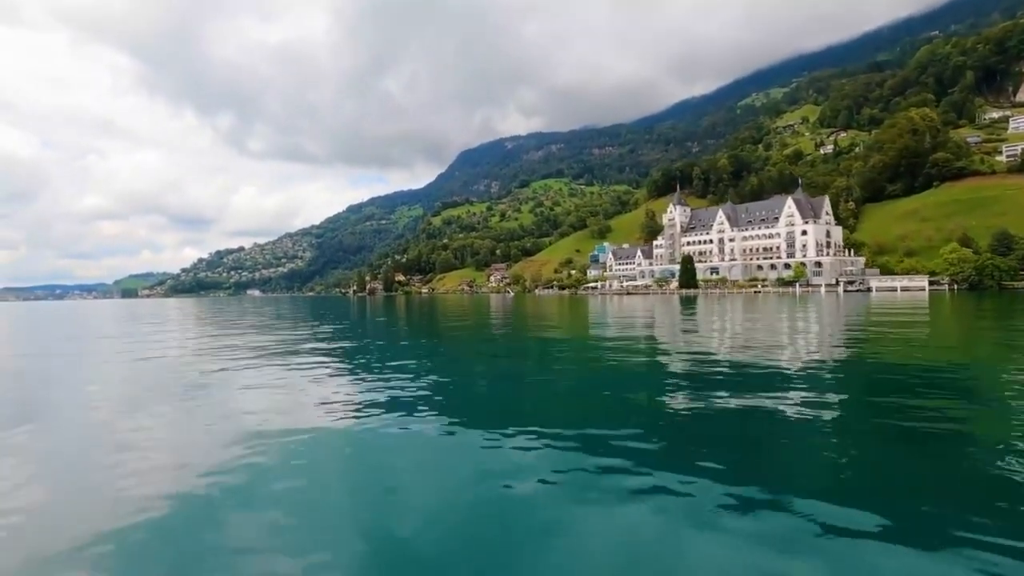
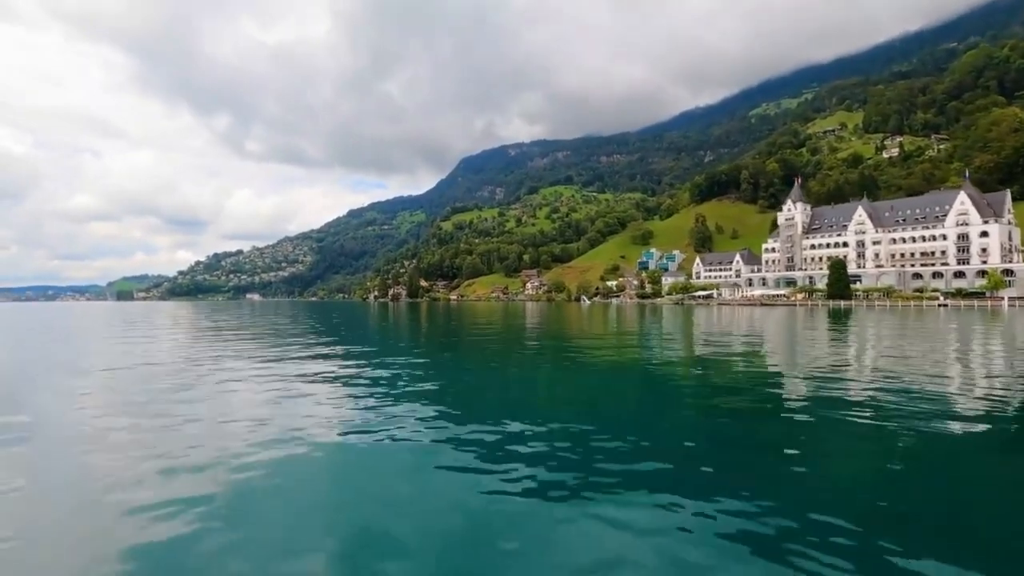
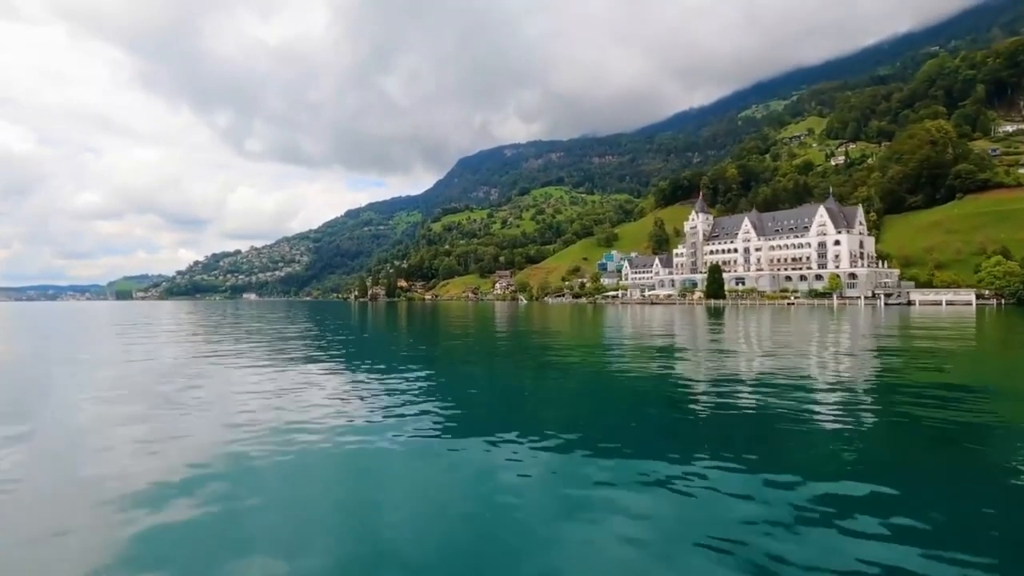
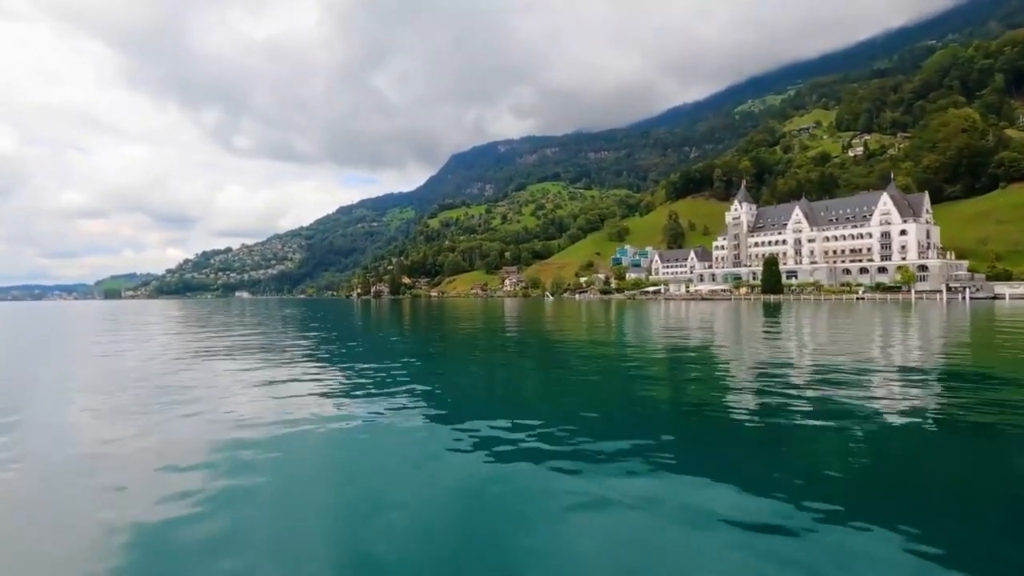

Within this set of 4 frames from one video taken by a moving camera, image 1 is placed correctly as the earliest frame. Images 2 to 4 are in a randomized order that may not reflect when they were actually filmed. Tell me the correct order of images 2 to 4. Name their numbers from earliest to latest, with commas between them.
3, 4, 2
